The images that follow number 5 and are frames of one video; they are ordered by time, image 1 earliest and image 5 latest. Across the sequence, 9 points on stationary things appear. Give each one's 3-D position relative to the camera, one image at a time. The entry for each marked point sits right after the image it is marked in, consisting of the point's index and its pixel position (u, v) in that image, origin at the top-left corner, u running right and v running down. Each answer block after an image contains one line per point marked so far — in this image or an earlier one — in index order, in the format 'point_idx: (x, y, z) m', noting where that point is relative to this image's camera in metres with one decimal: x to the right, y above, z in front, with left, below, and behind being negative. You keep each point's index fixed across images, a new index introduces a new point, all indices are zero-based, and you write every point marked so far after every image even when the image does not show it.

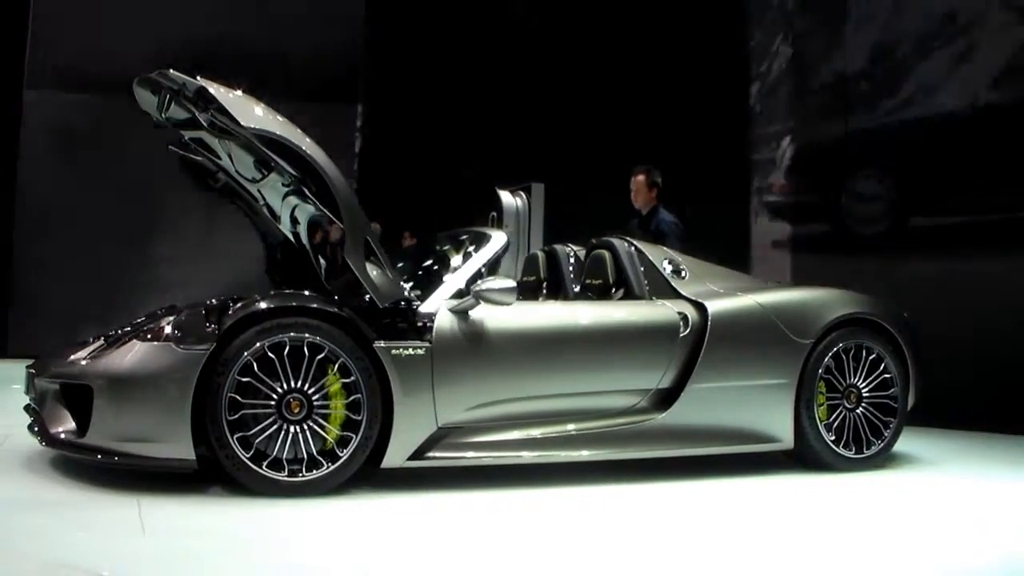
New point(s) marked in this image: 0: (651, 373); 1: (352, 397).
0: (+0.6, -0.4, +3.1) m
1: (-0.6, -0.4, +2.6) m
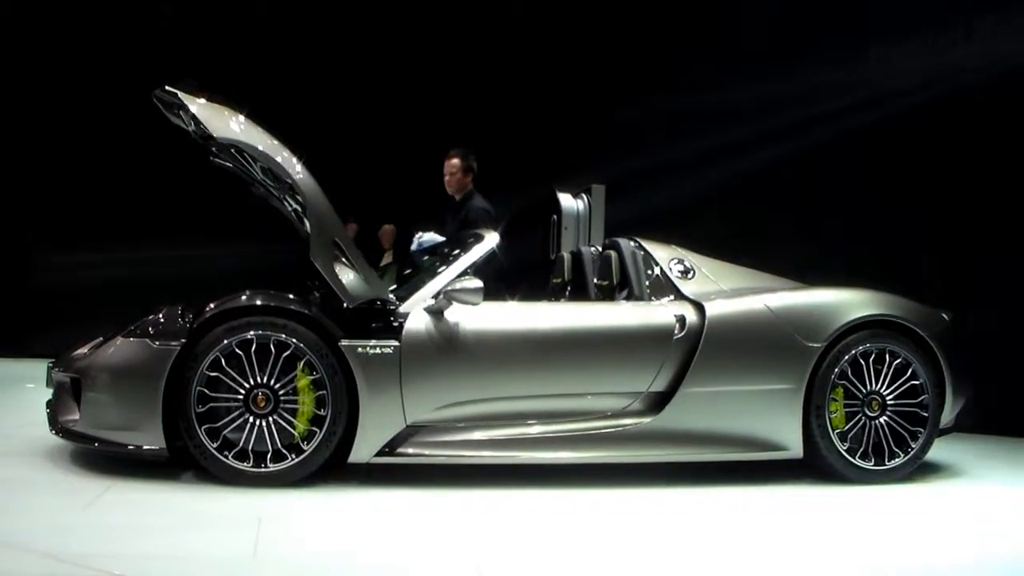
0: (+0.5, -0.3, +3.0) m
1: (-0.7, -0.4, +2.7) m
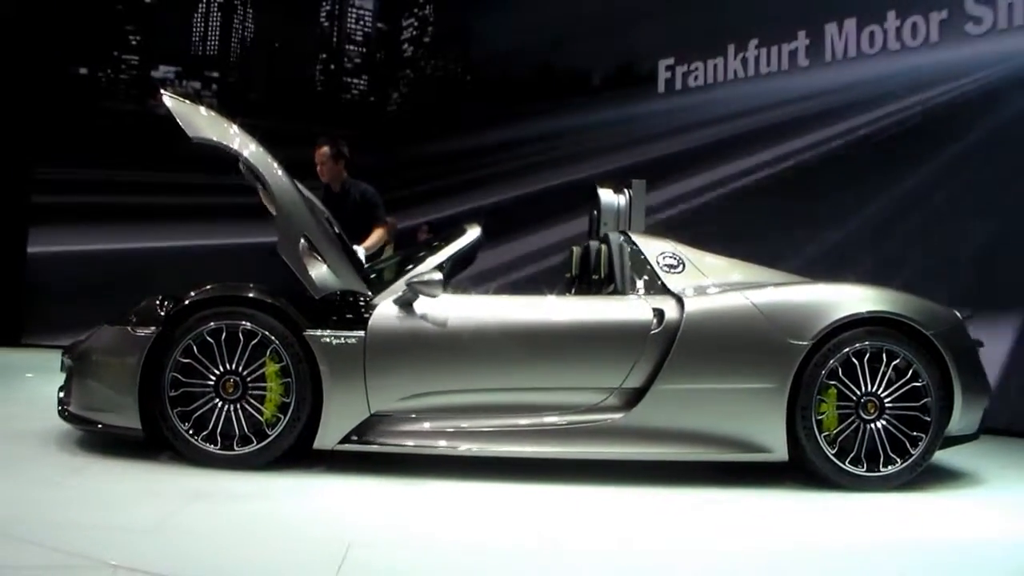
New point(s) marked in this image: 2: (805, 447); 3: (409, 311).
0: (+0.4, -0.3, +3.0) m
1: (-0.8, -0.3, +2.8) m
2: (+1.1, -0.6, +2.9) m
3: (-0.4, -0.1, +2.9) m
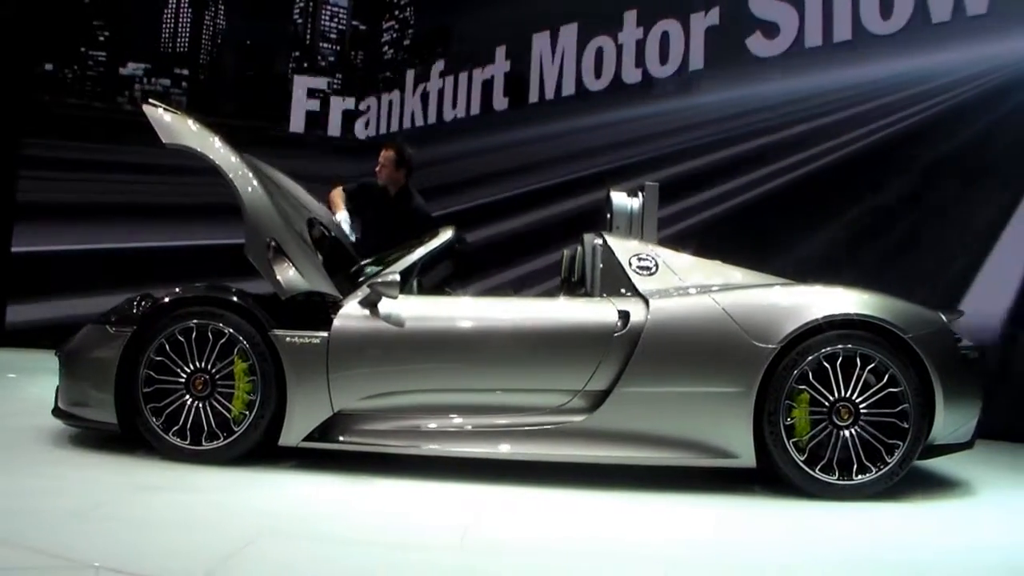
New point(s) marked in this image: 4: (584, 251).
0: (+0.3, -0.3, +2.9) m
1: (-1.0, -0.3, +2.9) m
2: (+1.0, -0.6, +2.8) m
3: (-0.5, -0.1, +3.0) m
4: (+0.3, +0.2, +3.5) m
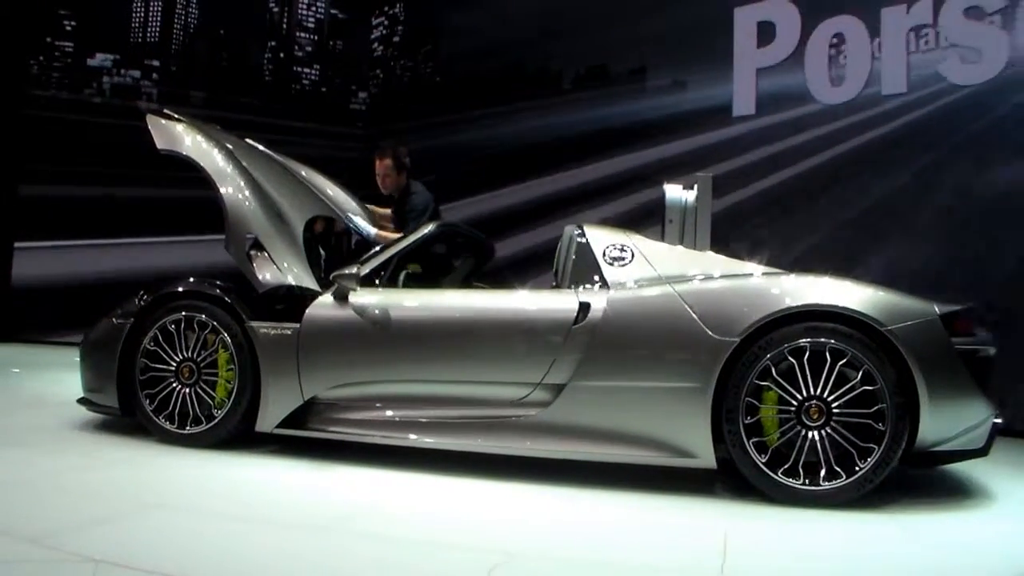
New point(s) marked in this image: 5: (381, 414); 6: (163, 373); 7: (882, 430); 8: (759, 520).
0: (+0.1, -0.3, +2.9) m
1: (-1.1, -0.3, +3.1) m
2: (+0.8, -0.6, +2.7) m
3: (-0.7, -0.1, +3.1) m
4: (+0.2, +0.2, +3.4) m
5: (-0.5, -0.5, +3.0) m
6: (-1.4, -0.4, +3.1) m
7: (+1.3, -0.5, +2.5) m
8: (+0.8, -0.8, +2.6) m
